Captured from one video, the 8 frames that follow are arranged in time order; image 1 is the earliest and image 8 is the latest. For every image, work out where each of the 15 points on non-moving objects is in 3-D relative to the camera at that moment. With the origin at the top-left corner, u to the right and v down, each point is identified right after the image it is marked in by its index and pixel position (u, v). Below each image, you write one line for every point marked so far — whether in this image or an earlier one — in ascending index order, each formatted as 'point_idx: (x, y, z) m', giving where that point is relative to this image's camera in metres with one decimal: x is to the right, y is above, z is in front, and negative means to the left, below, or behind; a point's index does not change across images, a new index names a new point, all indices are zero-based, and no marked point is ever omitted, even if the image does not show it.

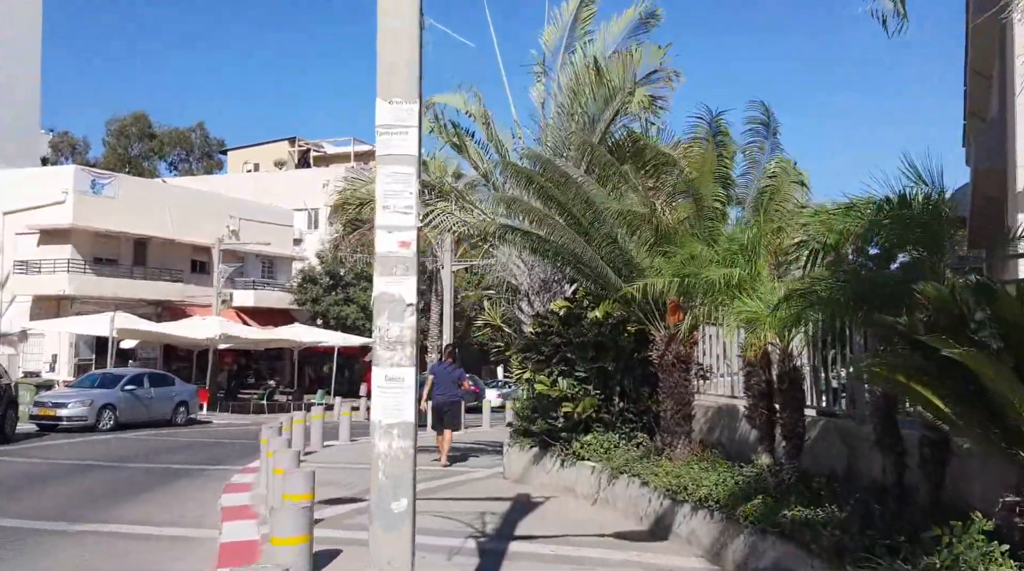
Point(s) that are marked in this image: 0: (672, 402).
0: (+1.7, -1.2, +10.4) m
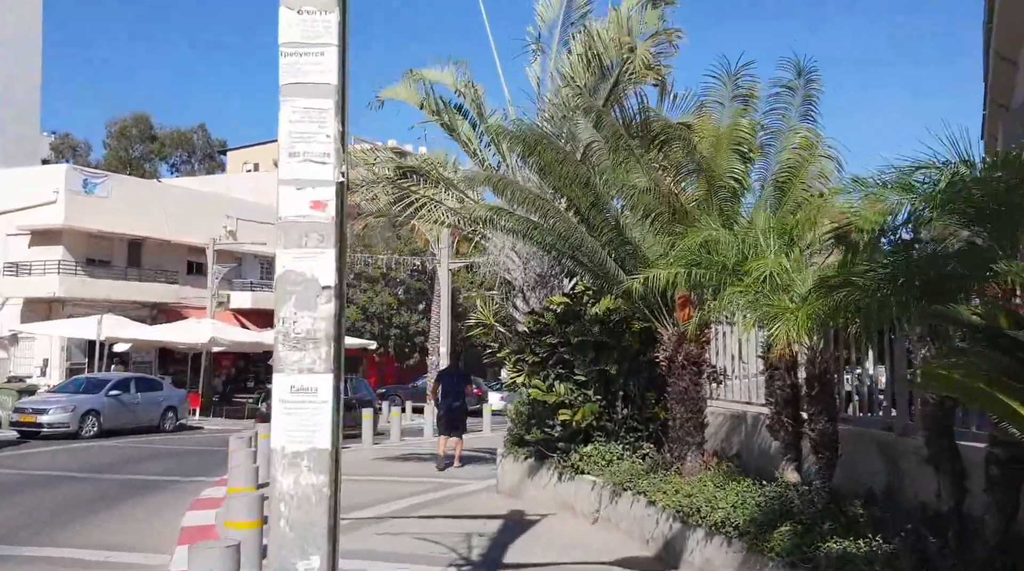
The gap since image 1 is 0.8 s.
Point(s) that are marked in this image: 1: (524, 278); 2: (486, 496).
0: (+1.6, -1.1, +9.2) m
1: (+0.1, +0.1, +12.9) m
2: (-0.3, -2.6, +12.1) m
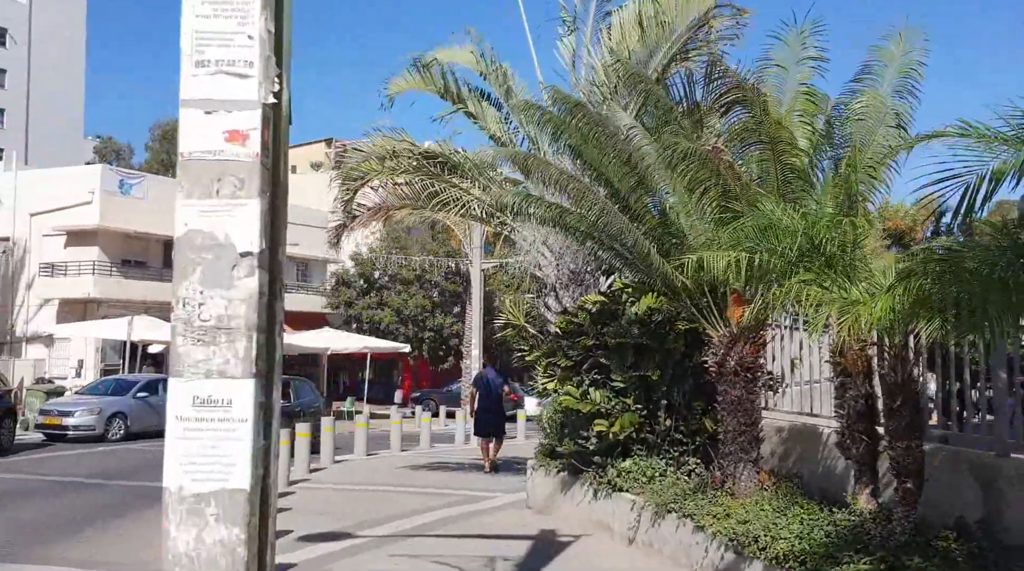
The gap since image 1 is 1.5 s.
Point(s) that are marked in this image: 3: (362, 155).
0: (+1.8, -1.1, +8.1) m
1: (+0.5, +0.1, +11.9) m
2: (0.0, -2.5, +11.1) m
3: (-1.9, +1.7, +13.0) m
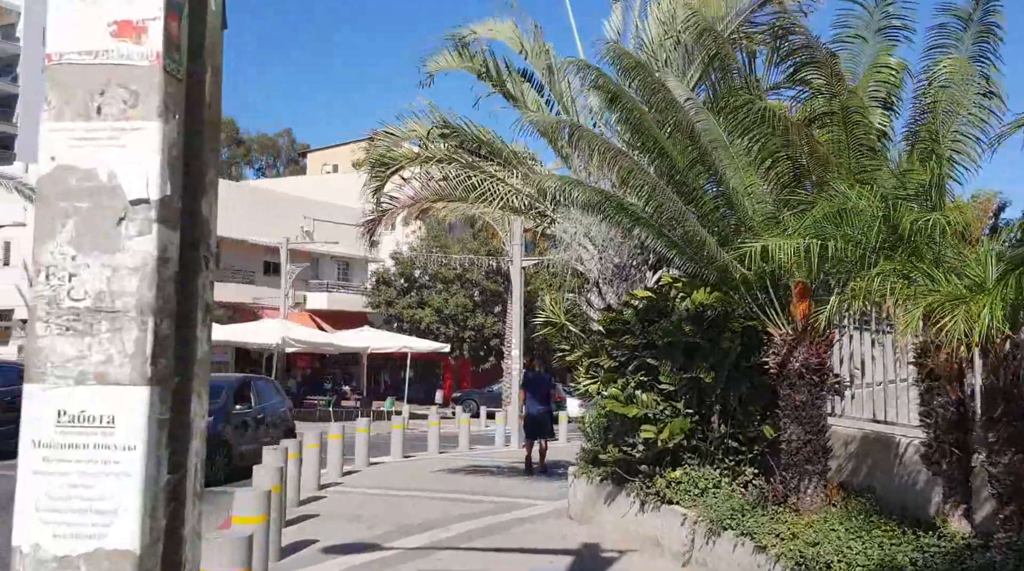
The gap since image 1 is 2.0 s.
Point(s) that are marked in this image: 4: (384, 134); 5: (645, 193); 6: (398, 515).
0: (+2.1, -1.1, +7.3) m
1: (+1.0, +0.2, +11.1) m
2: (+0.5, -2.5, +10.3) m
3: (-1.4, +1.7, +12.3) m
4: (-1.5, +1.8, +12.3) m
5: (+1.1, +0.7, +7.9) m
6: (-1.3, -2.7, +11.7) m
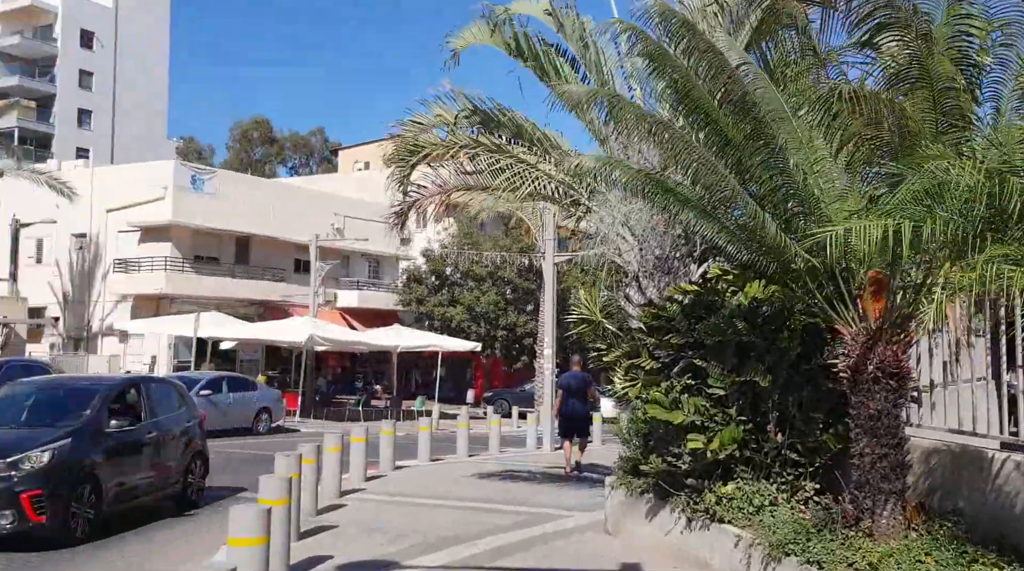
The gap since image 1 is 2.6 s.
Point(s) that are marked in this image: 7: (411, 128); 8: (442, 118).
0: (+2.3, -1.0, +6.3) m
1: (+1.3, +0.2, +10.2) m
2: (+0.8, -2.4, +9.5) m
3: (-1.1, +1.8, +11.5) m
4: (-1.2, +1.9, +11.5) m
5: (+1.3, +0.8, +7.0) m
6: (-1.0, -2.6, +10.9) m
7: (-1.1, +1.8, +11.4) m
8: (-0.8, +1.9, +11.4) m
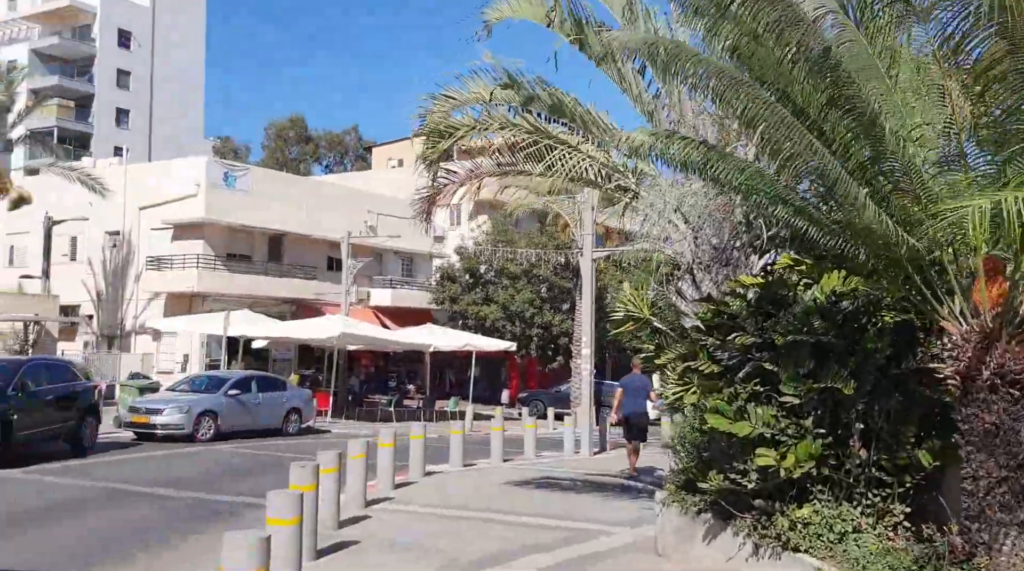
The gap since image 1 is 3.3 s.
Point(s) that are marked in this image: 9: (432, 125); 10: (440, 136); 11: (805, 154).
0: (+2.5, -0.9, +5.2) m
1: (+1.7, +0.3, +9.2) m
2: (+1.1, -2.4, +8.4) m
3: (-0.6, +1.9, +10.5) m
4: (-0.8, +2.0, +10.6) m
5: (+1.5, +0.9, +6.0) m
6: (-0.6, -2.6, +10.0) m
7: (-0.7, +1.9, +10.4) m
8: (-0.4, +2.0, +10.4) m
9: (-0.9, +1.7, +10.6) m
10: (-0.8, +1.6, +10.6) m
11: (+1.7, +0.8, +6.1) m
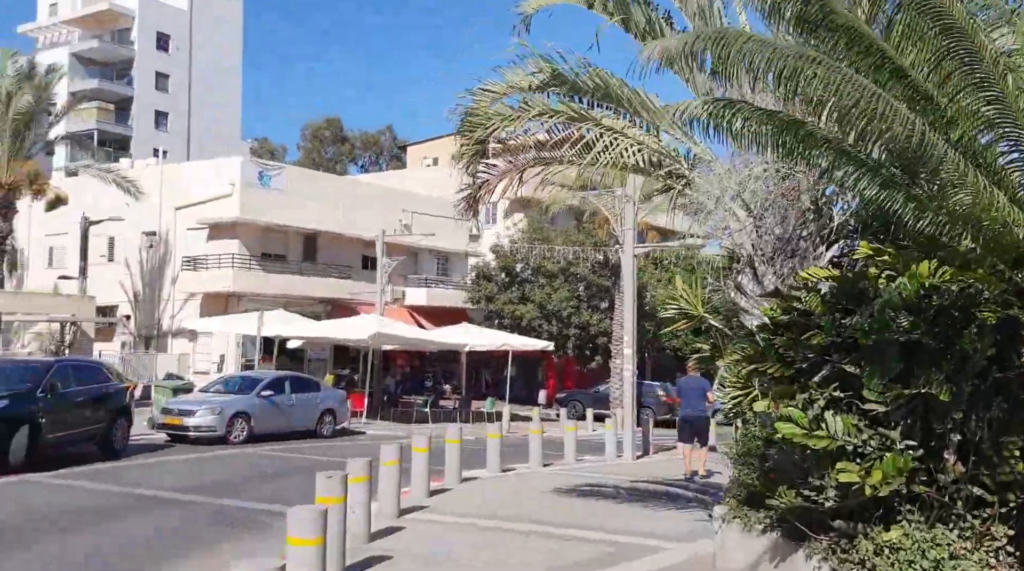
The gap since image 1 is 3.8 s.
0: (+2.8, -0.9, +4.4) m
1: (+2.1, +0.3, +8.4) m
2: (+1.5, -2.3, +7.7) m
3: (-0.2, +1.9, +9.8) m
4: (-0.3, +2.0, +9.8) m
5: (+1.8, +0.9, +5.2) m
6: (-0.2, -2.5, +9.2) m
7: (-0.3, +1.9, +9.7) m
8: (0.0, +2.0, +9.7) m
9: (-0.4, +1.7, +9.9) m
10: (-0.4, +1.6, +9.9) m
11: (+2.0, +0.8, +5.3) m
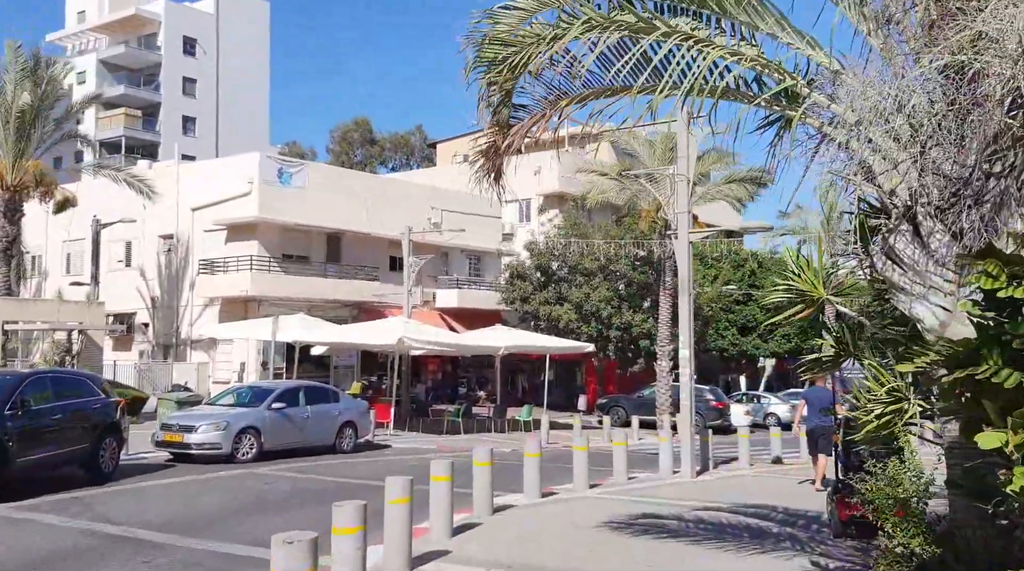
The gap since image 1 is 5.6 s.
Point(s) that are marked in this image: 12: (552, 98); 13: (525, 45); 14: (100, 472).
0: (+2.9, -0.7, +1.7) m
1: (+2.3, +0.5, +5.7) m
2: (+1.7, -2.1, +5.0) m
3: (0.0, +2.1, +7.2) m
4: (-0.1, +2.2, +7.2) m
5: (+1.9, +1.1, +2.5) m
6: (+0.1, -2.4, +6.6) m
7: (0.0, +2.1, +7.1) m
8: (+0.3, +2.2, +7.1) m
9: (-0.2, +1.9, +7.3) m
10: (-0.1, +1.8, +7.3) m
11: (+2.1, +1.0, +2.6) m
12: (+0.3, +1.5, +8.0) m
13: (+0.1, +1.9, +7.2) m
14: (-7.4, -3.3, +17.9) m
